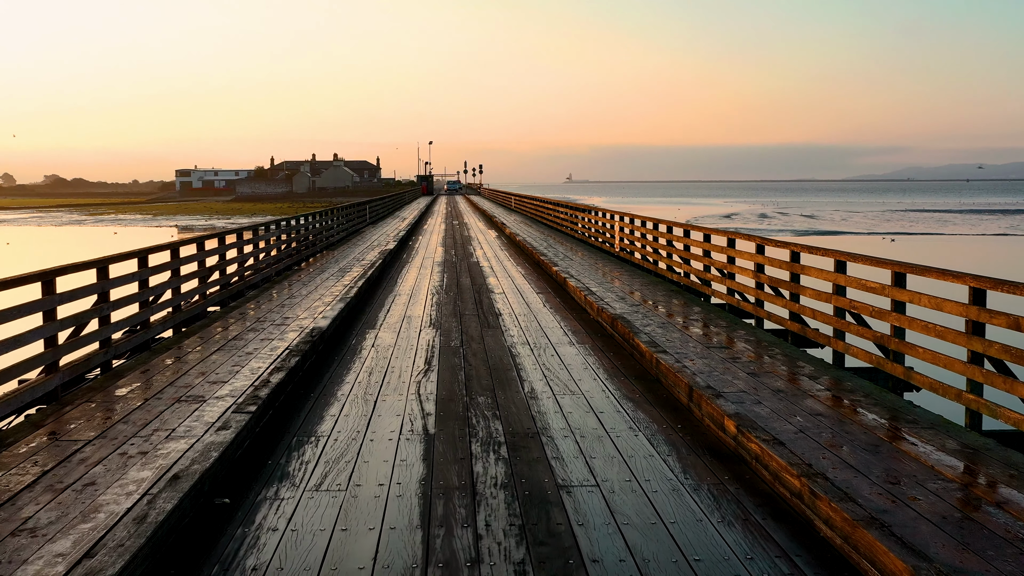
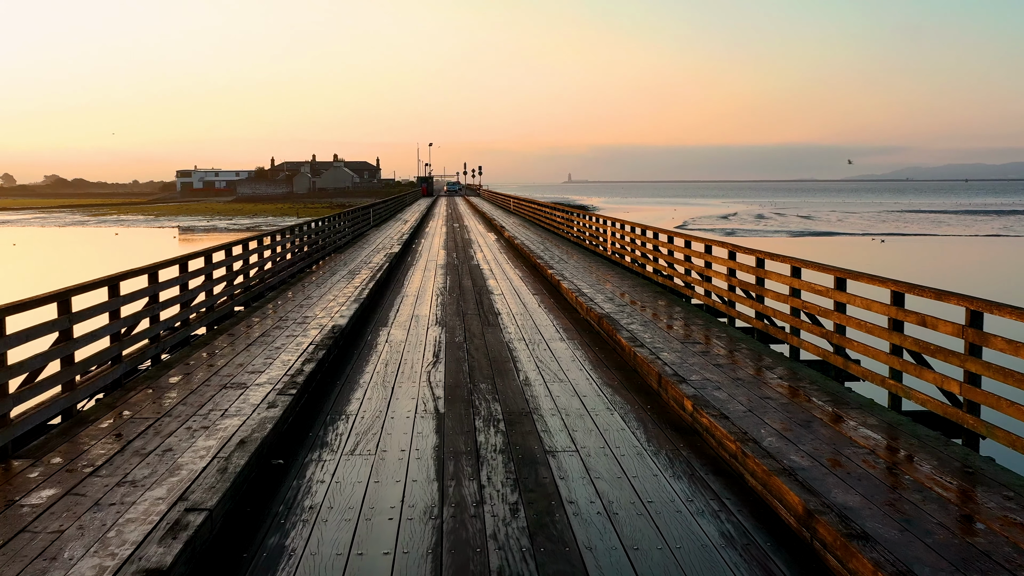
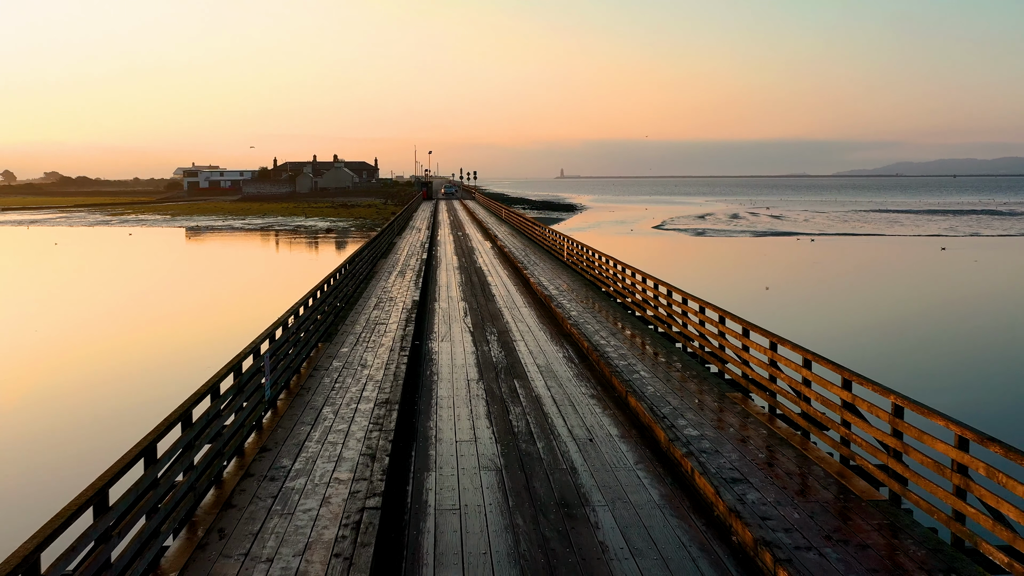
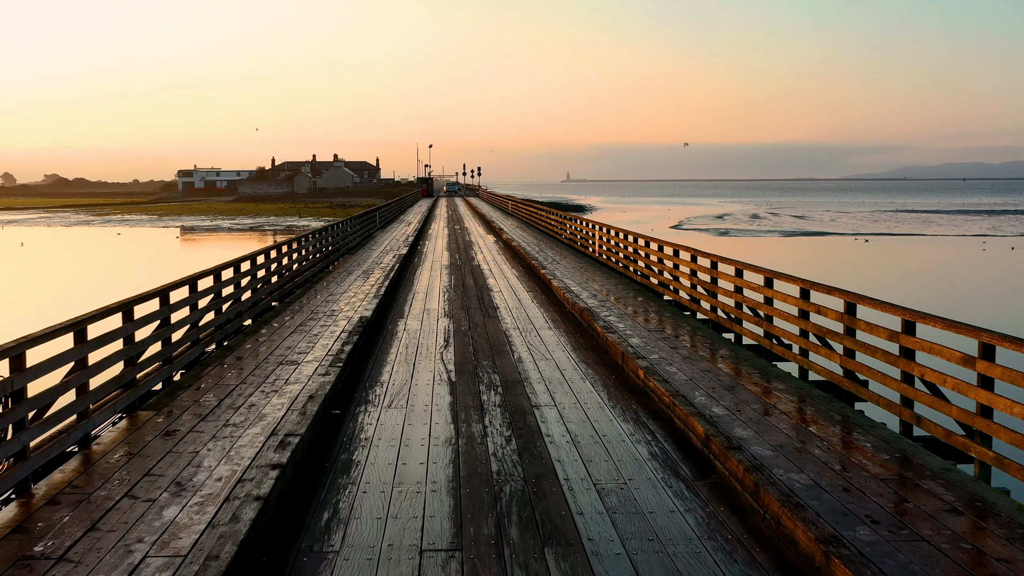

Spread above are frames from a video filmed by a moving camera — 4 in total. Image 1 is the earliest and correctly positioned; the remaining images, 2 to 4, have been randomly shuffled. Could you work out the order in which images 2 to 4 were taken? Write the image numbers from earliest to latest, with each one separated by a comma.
2, 4, 3
